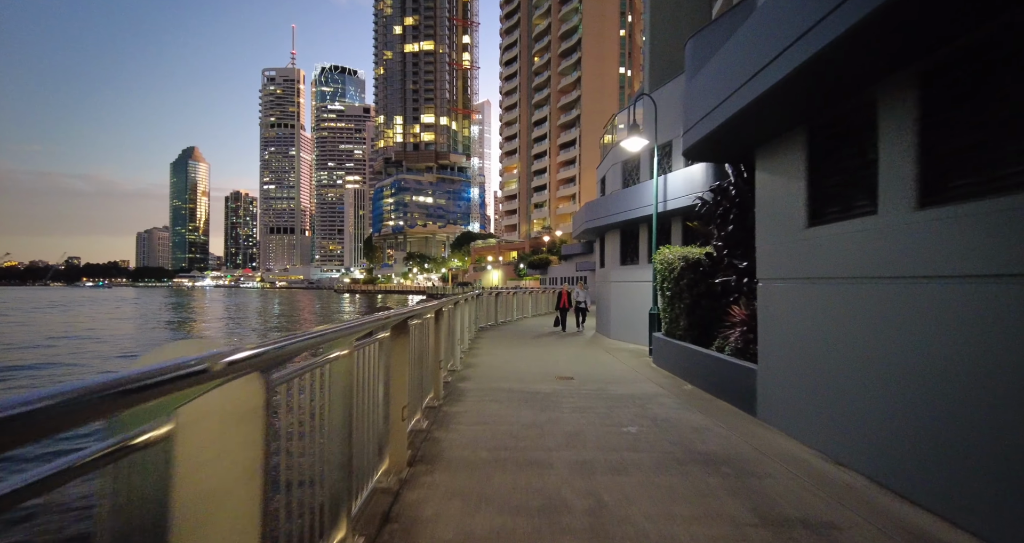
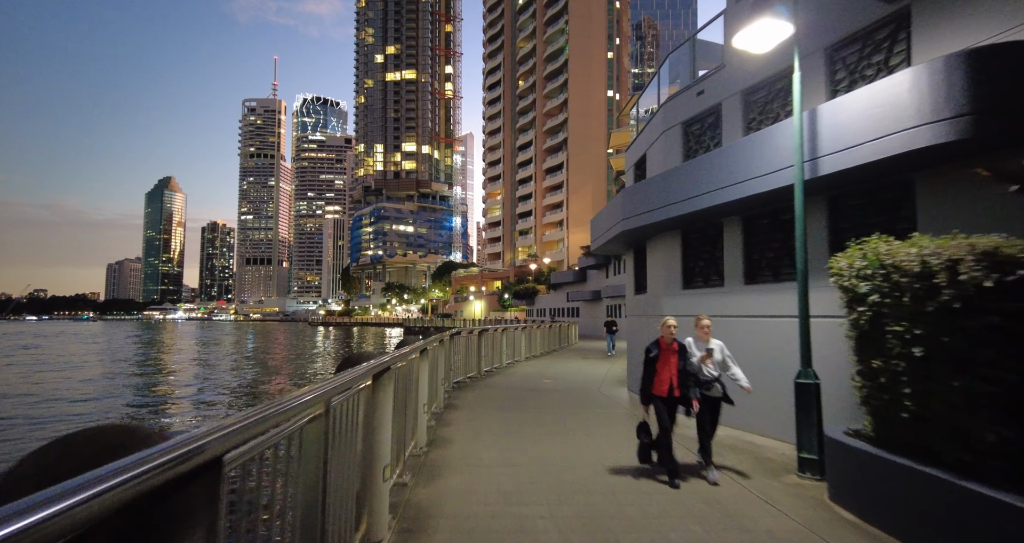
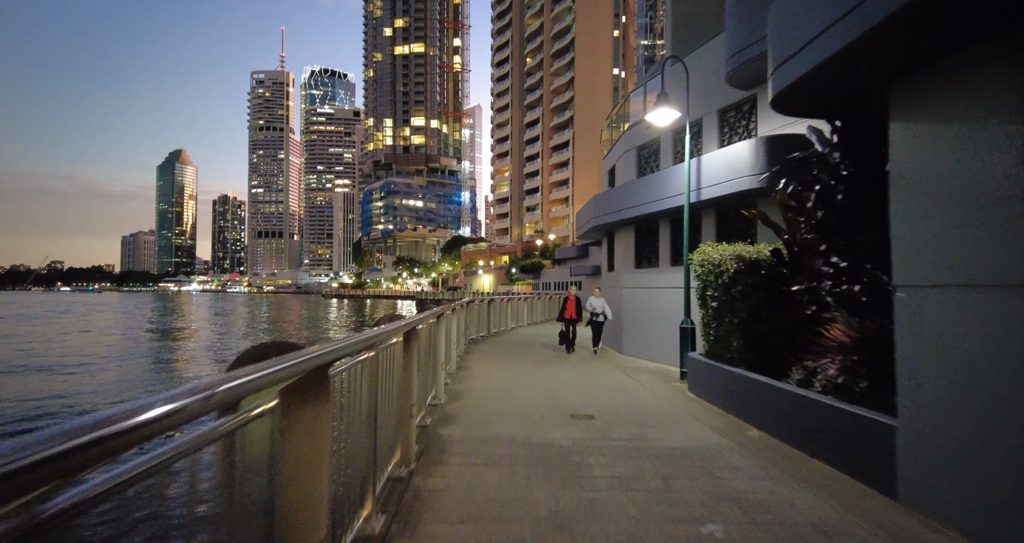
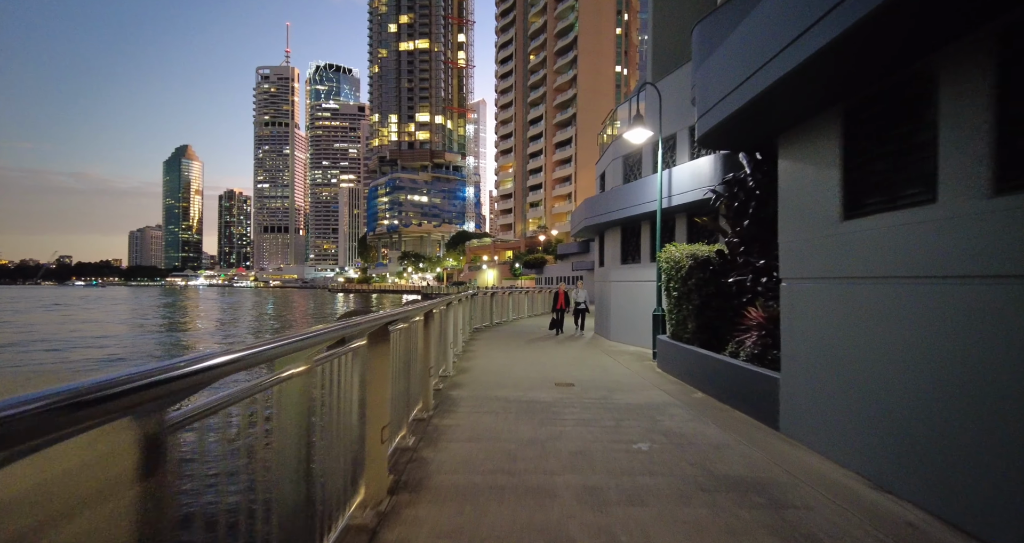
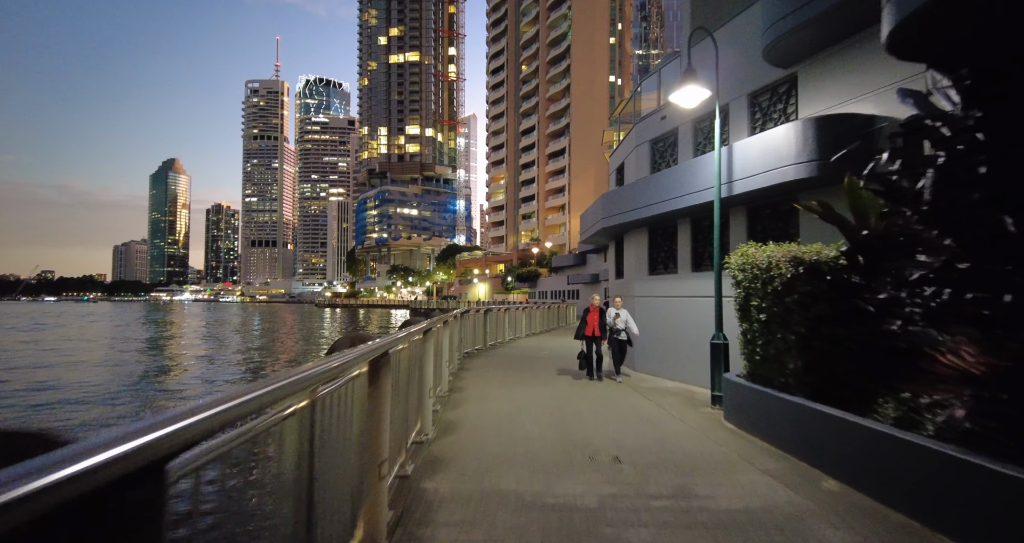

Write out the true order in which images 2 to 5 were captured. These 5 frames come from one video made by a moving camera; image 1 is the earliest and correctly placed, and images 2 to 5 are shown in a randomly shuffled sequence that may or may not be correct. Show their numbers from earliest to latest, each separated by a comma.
4, 3, 5, 2
